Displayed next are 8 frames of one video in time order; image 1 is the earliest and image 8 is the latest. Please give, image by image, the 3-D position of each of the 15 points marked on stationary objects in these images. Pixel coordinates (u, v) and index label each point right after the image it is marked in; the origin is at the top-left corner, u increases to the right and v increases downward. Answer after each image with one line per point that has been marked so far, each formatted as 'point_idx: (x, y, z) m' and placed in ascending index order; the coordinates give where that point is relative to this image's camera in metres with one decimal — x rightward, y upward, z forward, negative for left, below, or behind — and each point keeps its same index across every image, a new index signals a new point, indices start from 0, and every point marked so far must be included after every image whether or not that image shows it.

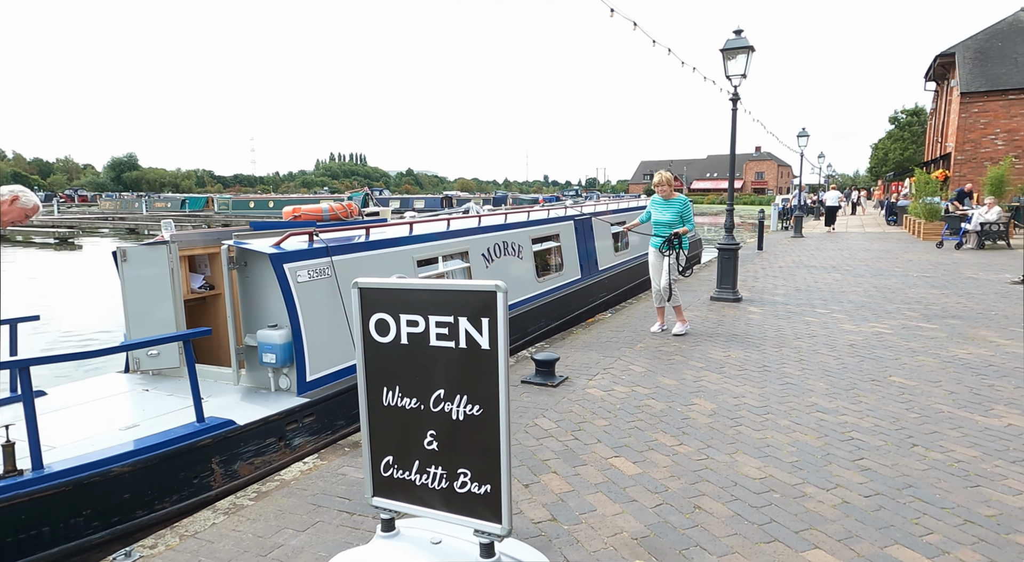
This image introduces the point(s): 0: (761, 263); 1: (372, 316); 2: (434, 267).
0: (+6.7, +0.4, +16.3) m
1: (-0.6, -0.2, +2.7) m
2: (-0.8, +0.2, +6.4) m
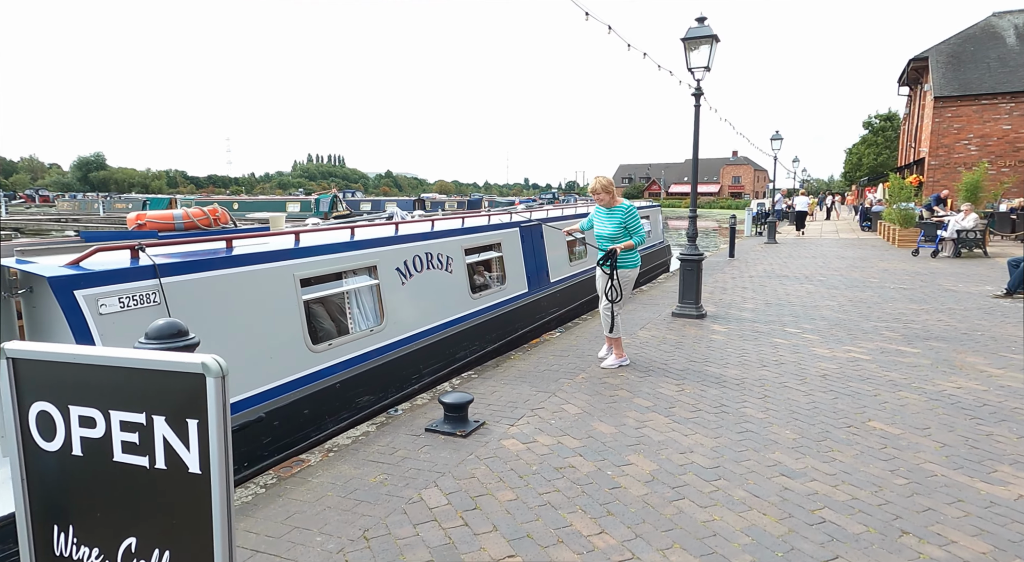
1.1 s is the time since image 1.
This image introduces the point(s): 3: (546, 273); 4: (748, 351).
0: (+5.6, +0.2, +15.4) m
1: (-1.3, -0.3, +1.6) m
2: (-1.5, 0.0, +5.3) m
3: (+0.5, +0.1, +9.3) m
4: (+2.8, -0.9, +7.4) m
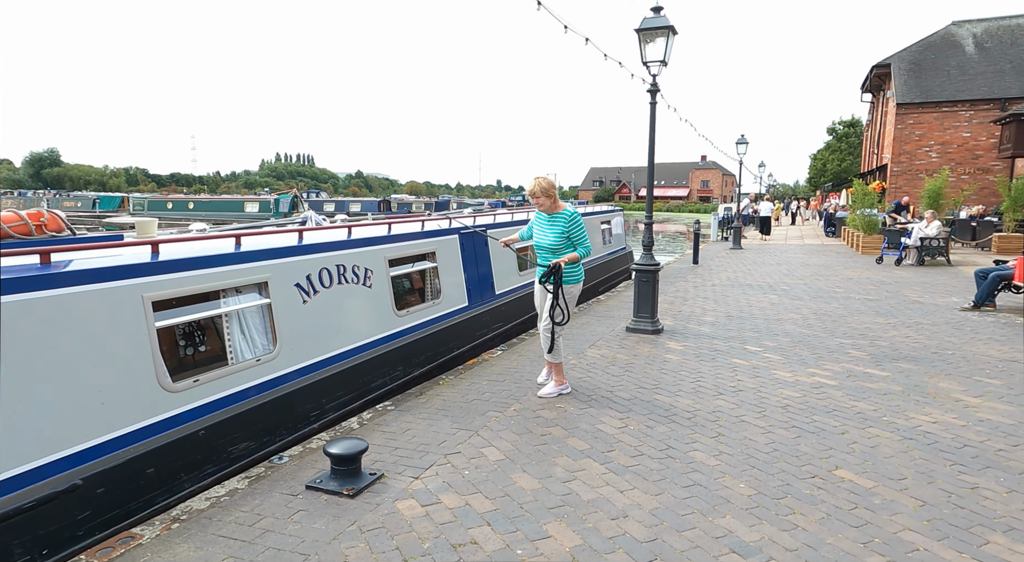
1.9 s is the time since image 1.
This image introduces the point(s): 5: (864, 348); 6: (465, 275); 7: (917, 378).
0: (+4.4, 0.0, +14.8) m
1: (-1.8, -0.5, +0.7) m
2: (-2.2, -0.2, +4.4) m
3: (-0.3, -0.1, +8.5) m
4: (+2.1, -1.0, +6.7) m
5: (+4.5, -0.9, +7.9) m
6: (-0.6, +0.1, +7.9) m
7: (+4.2, -1.0, +6.4) m
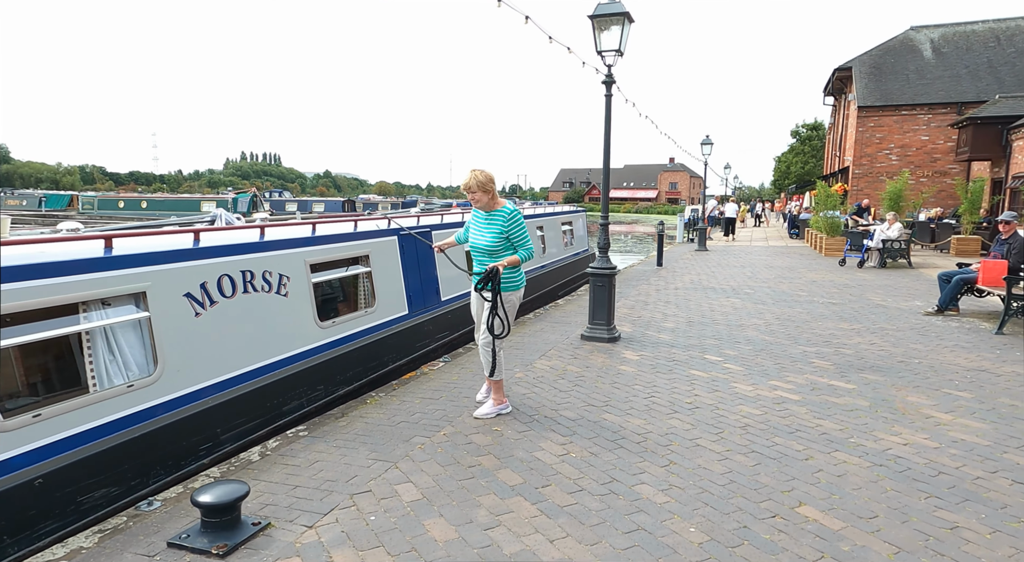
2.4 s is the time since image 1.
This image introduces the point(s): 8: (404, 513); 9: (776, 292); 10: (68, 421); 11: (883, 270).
0: (+3.4, -0.1, +14.4) m
1: (-2.1, -0.5, 0.0) m
2: (-2.7, -0.3, +3.7) m
3: (-1.0, -0.1, +7.8) m
4: (+1.5, -1.1, +6.1) m
5: (+3.9, -0.9, +7.4) m
6: (-1.3, 0.0, +7.2) m
7: (+3.6, -1.1, +5.9) m
8: (-0.6, -1.4, +3.6) m
9: (+5.5, -0.2, +12.7) m
10: (-2.6, -0.8, +3.5) m
11: (+10.1, +0.3, +16.6) m
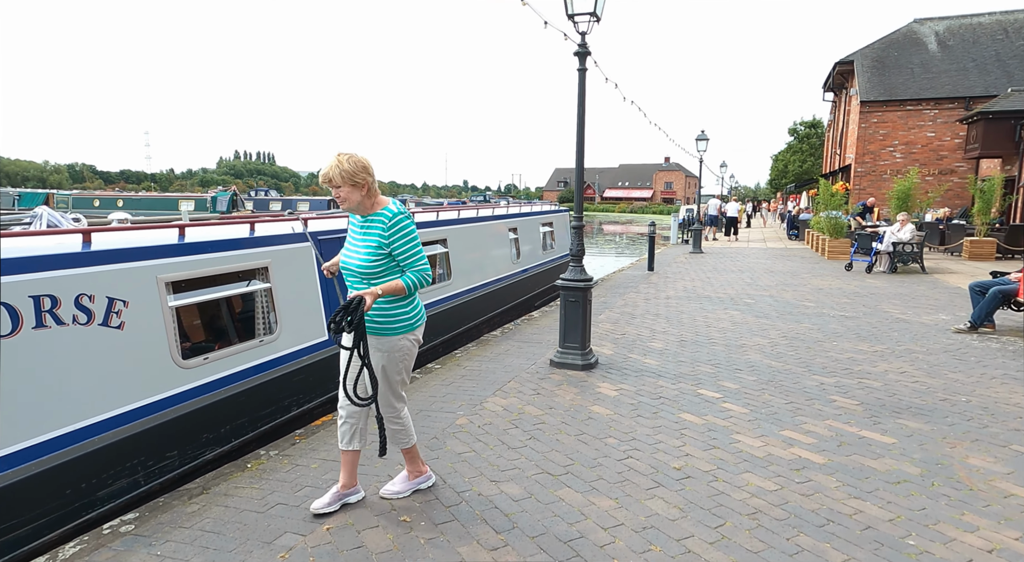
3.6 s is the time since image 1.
0: (+2.9, -0.2, +12.9) m
1: (-2.6, -0.7, -1.5) m
2: (-3.2, -0.4, +2.2) m
3: (-1.5, -0.3, +6.4) m
4: (+1.0, -1.3, +4.7) m
5: (+3.4, -1.1, +6.0) m
6: (-1.8, -0.1, +5.8) m
7: (+3.1, -1.2, +4.5) m
8: (-1.1, -1.5, +2.1) m
9: (+5.0, -0.4, +11.3) m
10: (-3.0, -1.0, +2.0) m
11: (+9.5, +0.1, +15.2) m
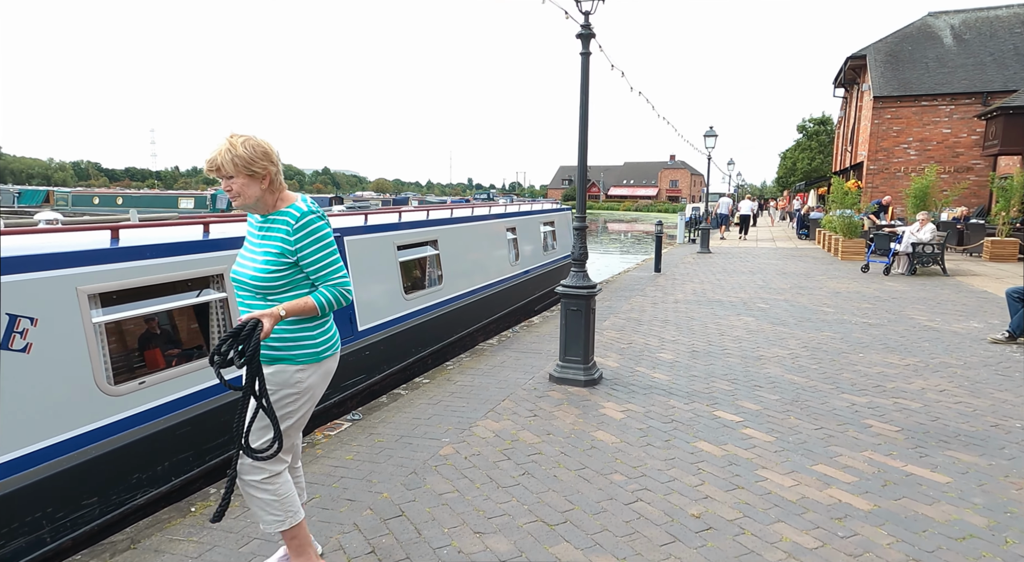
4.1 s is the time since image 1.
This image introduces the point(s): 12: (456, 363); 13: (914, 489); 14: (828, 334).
0: (+2.9, -0.3, +12.3) m
1: (-2.7, -0.8, -2.1) m
2: (-3.3, -0.5, +1.6) m
3: (-1.6, -0.4, +5.7) m
4: (+0.9, -1.3, +4.0) m
5: (+3.3, -1.2, +5.3) m
6: (-1.8, -0.2, +5.1) m
7: (+3.1, -1.3, +3.8) m
8: (-1.2, -1.6, +1.5) m
9: (+5.0, -0.5, +10.6) m
10: (-3.1, -1.0, +1.4) m
11: (+9.6, +0.1, +14.4) m
12: (-0.7, -1.0, +7.2) m
13: (+2.6, -1.3, +3.9) m
14: (+4.4, -0.7, +8.5) m
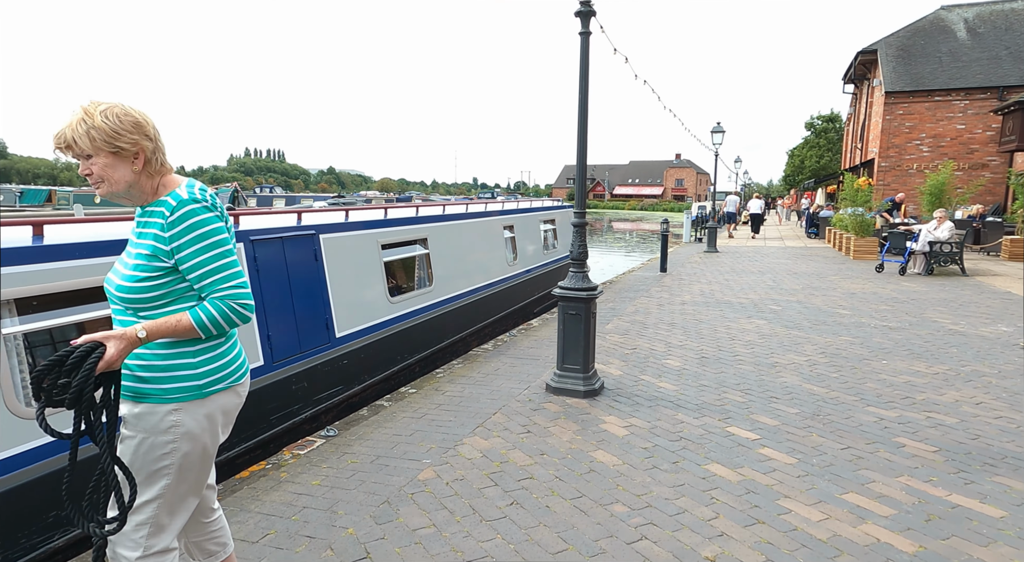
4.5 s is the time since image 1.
0: (+2.8, -0.3, +11.7) m
1: (-2.8, -0.8, -2.6) m
2: (-3.4, -0.5, +1.1) m
3: (-1.7, -0.4, +5.2) m
4: (+0.8, -1.3, +3.5) m
5: (+3.2, -1.2, +4.8) m
6: (-1.9, -0.2, +4.6) m
7: (+3.0, -1.3, +3.3) m
8: (-1.3, -1.6, +1.0) m
9: (+4.9, -0.5, +10.0) m
10: (-3.2, -1.0, +0.9) m
11: (+9.6, +0.1, +13.8) m
12: (-0.7, -1.0, +6.7) m
13: (+2.5, -1.4, +3.3) m
14: (+4.3, -0.7, +7.9) m
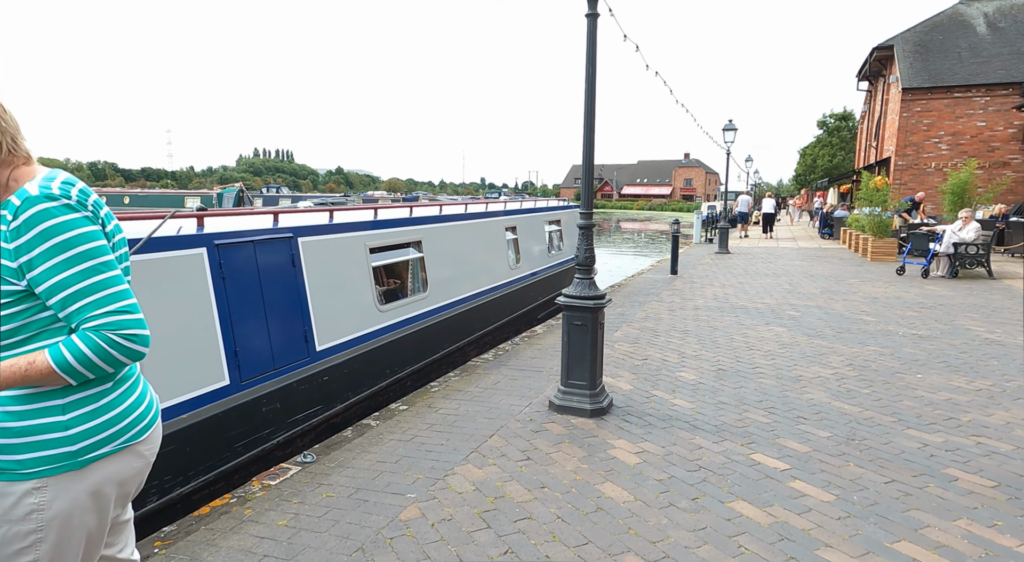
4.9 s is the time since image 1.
0: (+2.9, -0.4, +11.2) m
1: (-2.9, -0.9, -3.1) m
2: (-3.4, -0.6, +0.6) m
3: (-1.7, -0.4, +4.7) m
4: (+0.8, -1.4, +3.0) m
5: (+3.2, -1.3, +4.2) m
6: (-1.9, -0.3, +4.1) m
7: (+2.9, -1.4, +2.7) m
8: (-1.4, -1.7, +0.5) m
9: (+5.0, -0.5, +9.4) m
10: (-3.3, -1.1, +0.4) m
11: (+9.6, 0.0, +13.2) m
12: (-0.7, -1.1, +6.2) m
13: (+2.5, -1.4, +2.8) m
14: (+4.4, -0.8, +7.3) m
